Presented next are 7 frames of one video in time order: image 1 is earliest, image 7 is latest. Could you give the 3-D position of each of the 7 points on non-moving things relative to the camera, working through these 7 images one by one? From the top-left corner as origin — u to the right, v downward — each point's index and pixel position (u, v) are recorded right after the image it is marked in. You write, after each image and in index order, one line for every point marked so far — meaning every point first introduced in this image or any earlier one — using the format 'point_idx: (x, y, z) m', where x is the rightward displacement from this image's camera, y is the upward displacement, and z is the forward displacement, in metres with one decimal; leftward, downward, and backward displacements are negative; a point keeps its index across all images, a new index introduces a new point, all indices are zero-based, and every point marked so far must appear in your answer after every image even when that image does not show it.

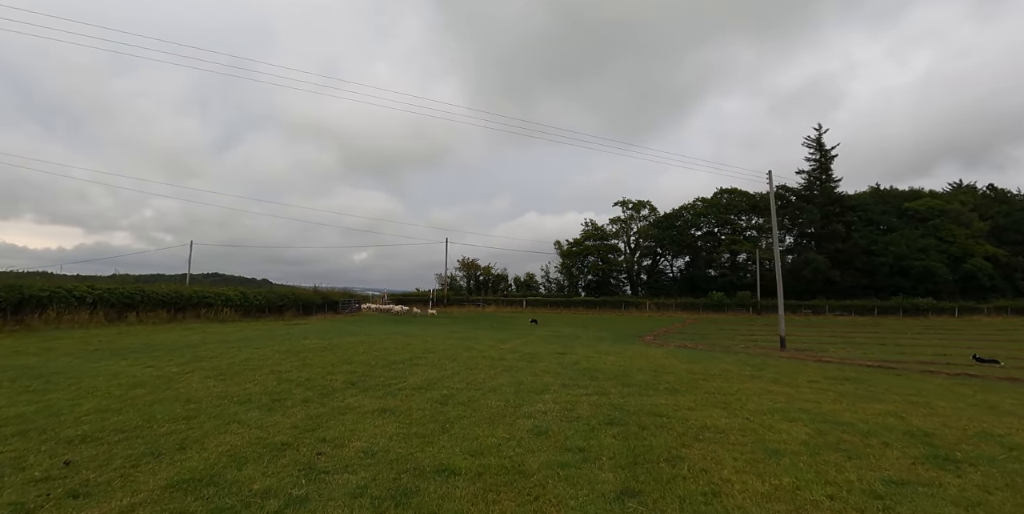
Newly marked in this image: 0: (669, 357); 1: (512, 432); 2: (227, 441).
0: (+6.2, -3.9, +18.7) m
1: (0.0, -2.5, +6.7) m
2: (-3.9, -2.5, +6.6) m
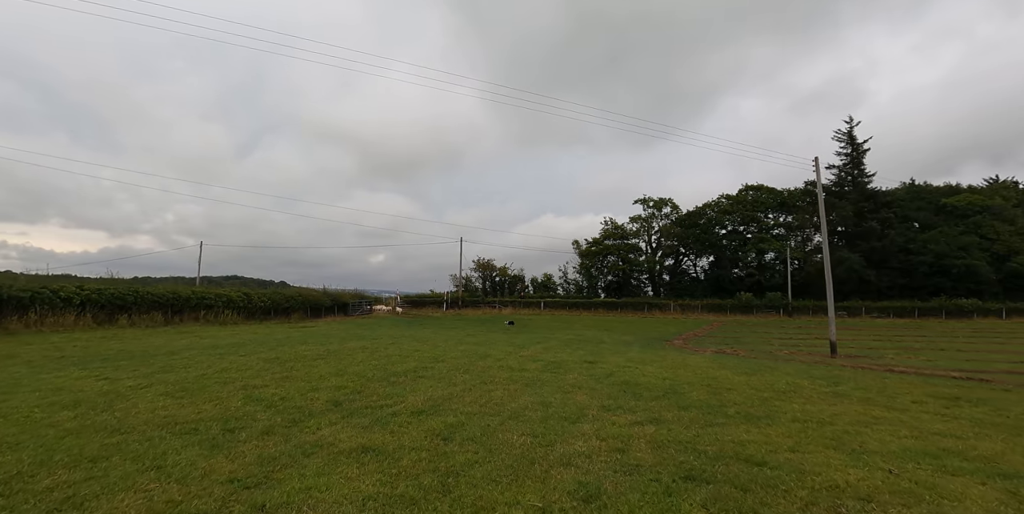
0: (+7.0, -3.7, +16.2) m
1: (+0.3, -2.3, +4.5) m
2: (-3.6, -2.3, +4.4) m
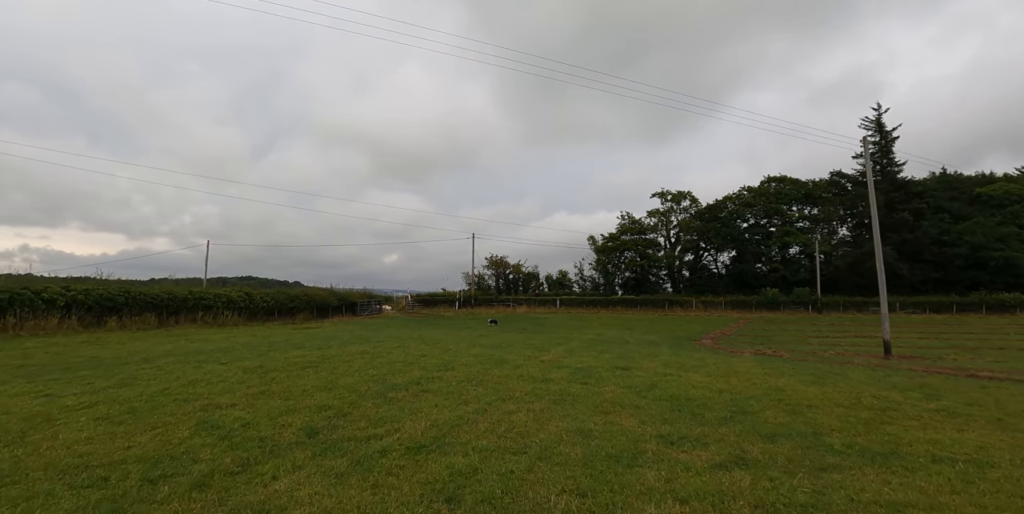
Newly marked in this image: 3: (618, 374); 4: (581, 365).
0: (+7.6, -3.4, +14.0) m
1: (+0.6, -2.0, +2.4) m
2: (-3.4, -2.1, +2.5) m
3: (+2.6, -2.9, +11.8) m
4: (+1.9, -3.1, +13.3) m
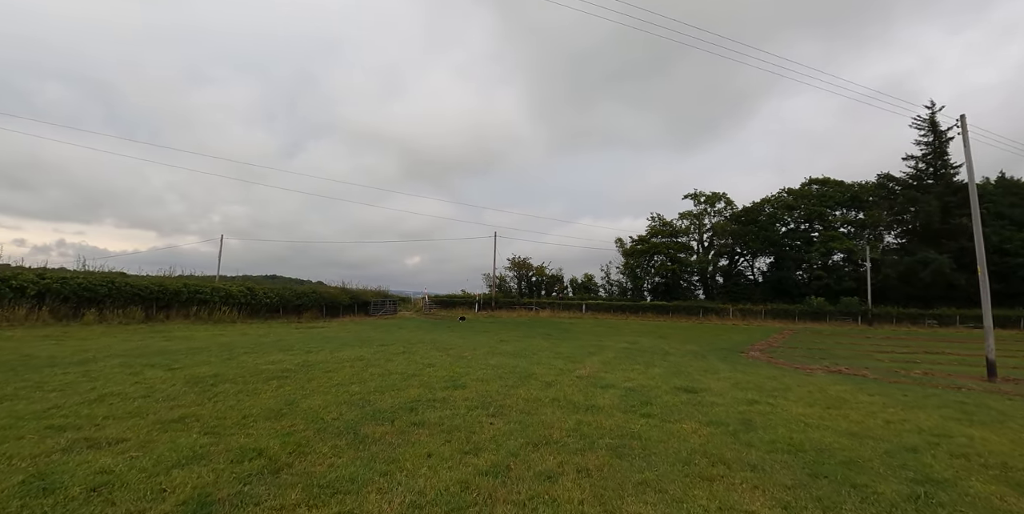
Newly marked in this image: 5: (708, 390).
0: (+8.2, -3.2, +10.7) m
1: (+0.8, -1.6, -0.6) m
2: (-3.2, -1.6, -0.3) m
3: (+3.2, -2.6, +8.6) m
4: (+2.6, -2.8, +10.2) m
5: (+4.1, -2.8, +10.0) m
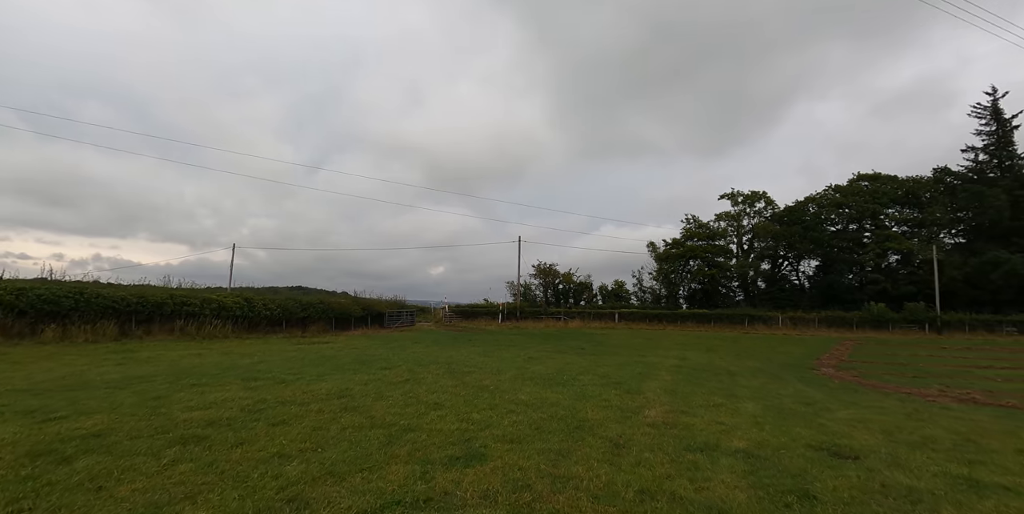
0: (+8.9, -2.9, +6.8) m
1: (+0.9, -1.3, -4.1) m
2: (-3.1, -1.4, -3.7) m
3: (+3.7, -2.4, +5.0) m
4: (+3.2, -2.6, +6.6) m
5: (+4.7, -2.6, +6.3) m
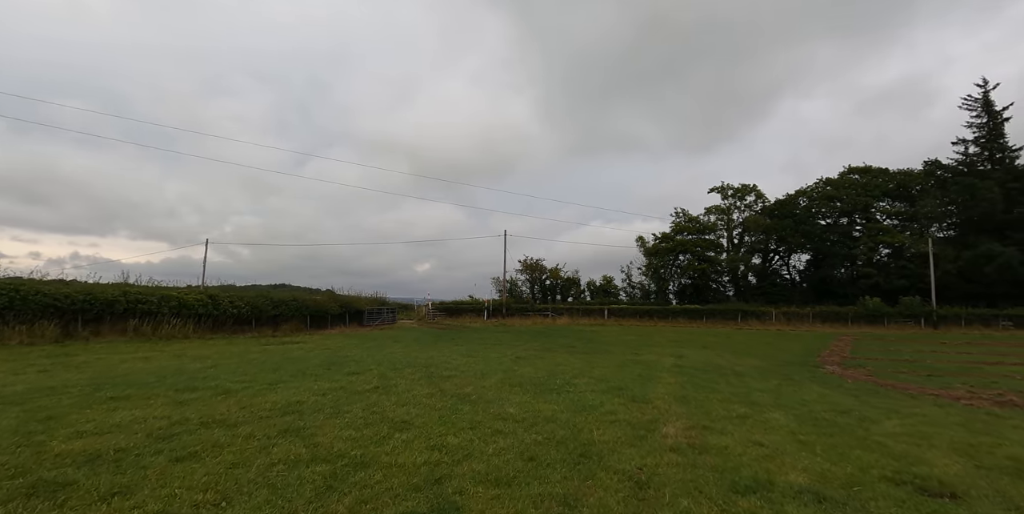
0: (+8.7, -2.6, +5.4) m
1: (+1.0, -1.1, -5.7) m
2: (-3.0, -1.2, -5.3) m
3: (+3.6, -2.1, +3.5) m
4: (+3.1, -2.3, +5.1) m
5: (+4.6, -2.3, +4.8) m
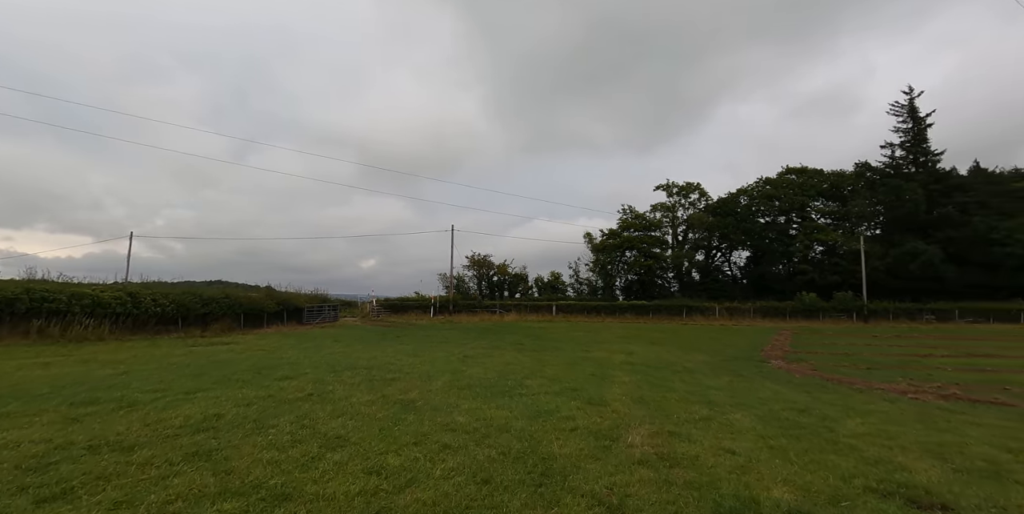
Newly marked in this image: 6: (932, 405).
0: (+8.3, -2.6, +5.5) m
1: (+1.5, -1.1, -6.2) m
2: (-2.4, -1.1, -6.3) m
3: (+3.4, -2.1, +3.1) m
4: (+2.7, -2.2, +4.6) m
5: (+4.2, -2.3, +4.5) m
6: (+9.5, -3.3, +10.6) m
